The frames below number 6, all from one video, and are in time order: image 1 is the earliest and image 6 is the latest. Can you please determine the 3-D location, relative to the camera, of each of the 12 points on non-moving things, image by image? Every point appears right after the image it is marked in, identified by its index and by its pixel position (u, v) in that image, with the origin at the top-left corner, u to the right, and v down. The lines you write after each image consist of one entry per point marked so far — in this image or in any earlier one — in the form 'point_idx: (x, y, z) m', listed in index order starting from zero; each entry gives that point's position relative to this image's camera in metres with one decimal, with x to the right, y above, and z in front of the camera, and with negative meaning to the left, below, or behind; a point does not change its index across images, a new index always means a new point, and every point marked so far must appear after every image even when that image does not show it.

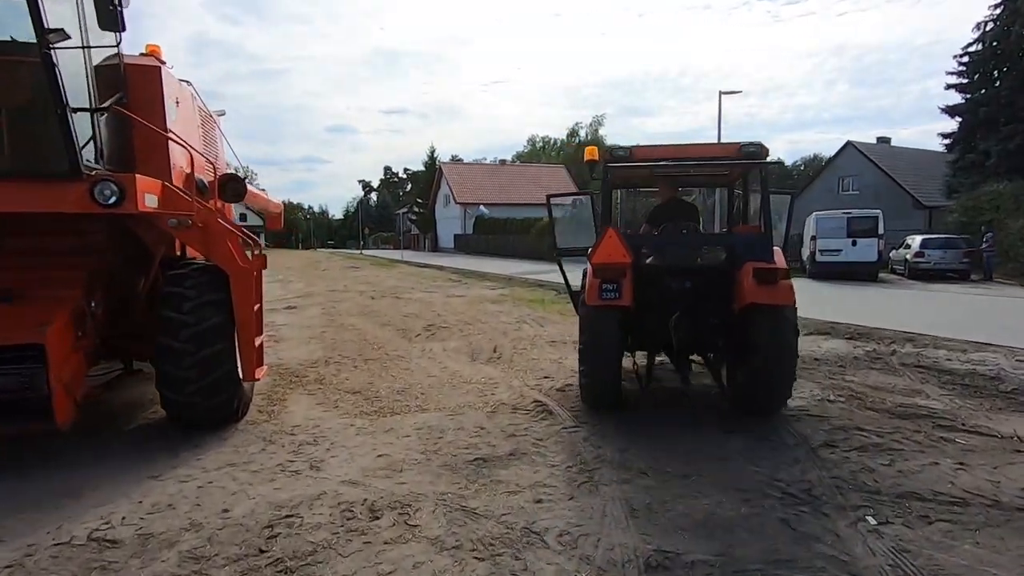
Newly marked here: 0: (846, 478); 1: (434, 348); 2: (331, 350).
0: (+2.1, -1.2, +3.7) m
1: (-1.1, -0.9, +8.8) m
2: (-2.7, -0.9, +8.8) m
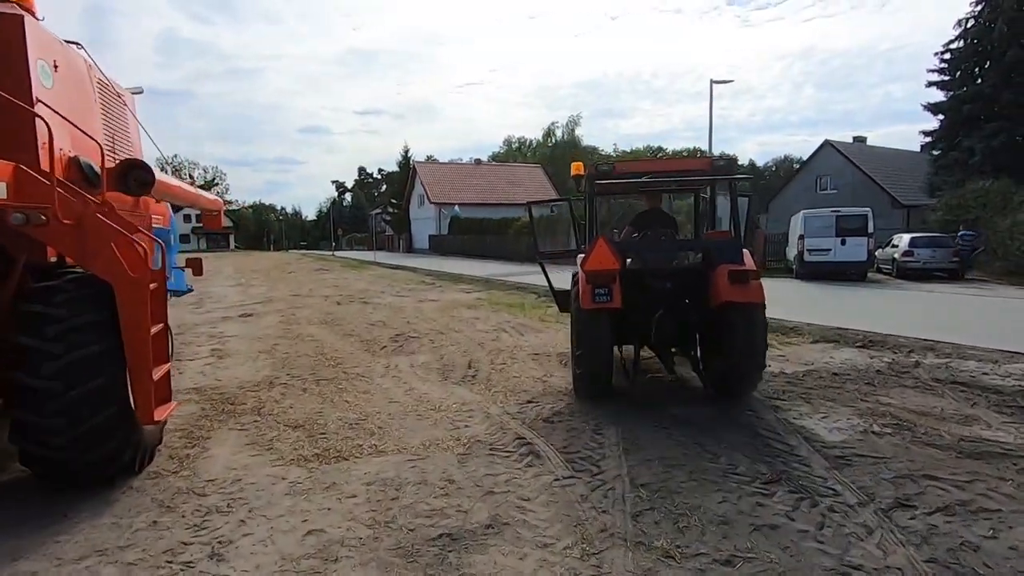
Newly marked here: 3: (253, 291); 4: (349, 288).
0: (+2.0, -1.3, +2.7) m
1: (-1.4, -1.0, +7.7) m
2: (-3.0, -1.0, +7.6) m
3: (-8.1, -0.1, +18.4) m
4: (-5.3, 0.0, +19.1) m
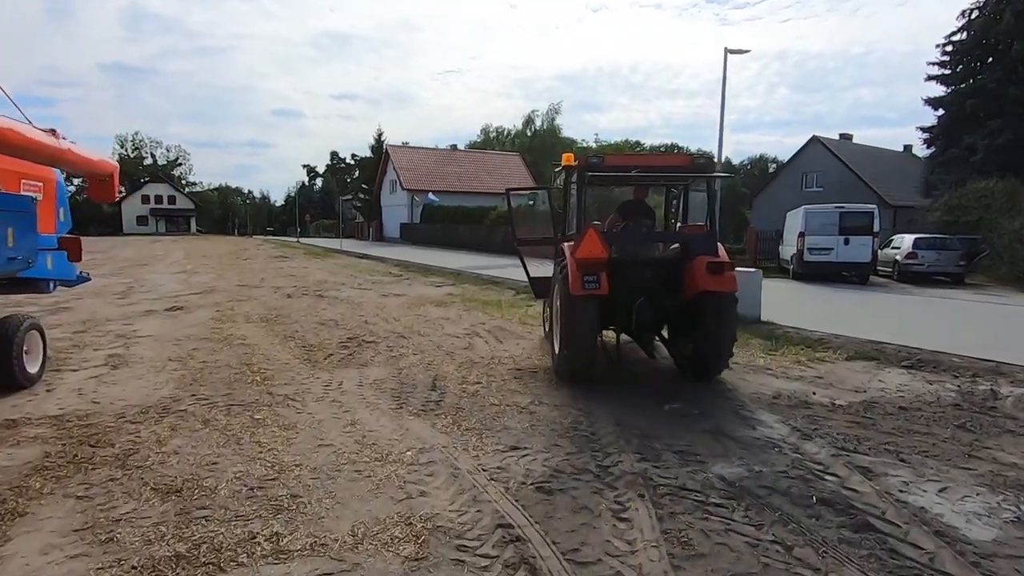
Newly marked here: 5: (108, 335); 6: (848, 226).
0: (+2.0, -1.4, +1.2) m
1: (-1.7, -1.0, +6.0) m
2: (-3.2, -1.0, +5.9) m
3: (-8.8, +0.2, +16.4) m
4: (-6.0, +0.3, +17.3) m
5: (-5.7, -0.7, +8.4) m
6: (+9.0, +1.6, +15.8) m
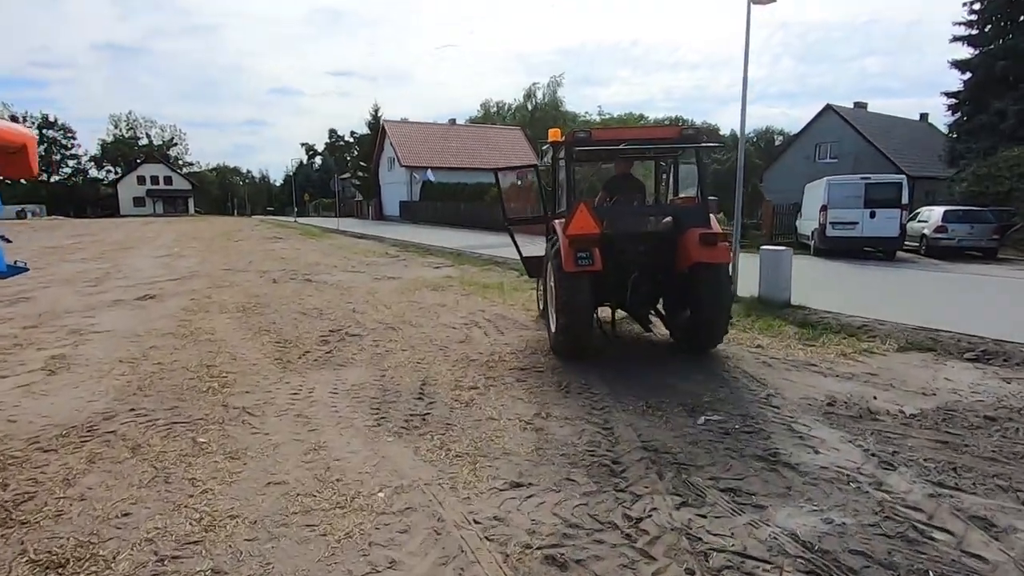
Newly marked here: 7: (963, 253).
0: (+2.0, -1.4, +0.3) m
1: (-1.7, -0.9, +5.1) m
2: (-3.2, -0.9, +5.0) m
3: (-8.7, +0.6, +15.5) m
4: (-6.0, +0.8, +16.3) m
5: (-5.7, -0.5, +7.5) m
6: (+9.0, +2.2, +14.8) m
7: (+12.4, +1.0, +16.3) m
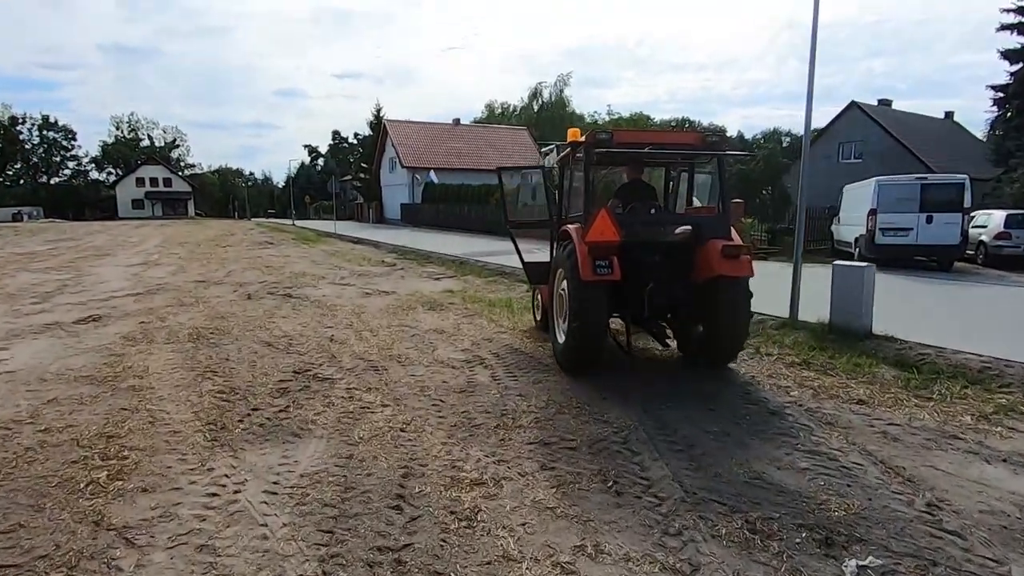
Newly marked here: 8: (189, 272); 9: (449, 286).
0: (+2.1, -1.7, -1.4) m
1: (-1.5, -1.1, +3.5) m
2: (-3.1, -1.2, +3.3) m
3: (-8.5, +0.3, +13.9) m
4: (-5.8, +0.4, +14.7) m
5: (-5.6, -0.8, +5.9) m
6: (+9.2, +1.9, +13.1) m
7: (+12.6, +0.6, +14.5) m
8: (-8.0, +0.4, +14.6) m
9: (-1.3, 0.0, +11.8) m
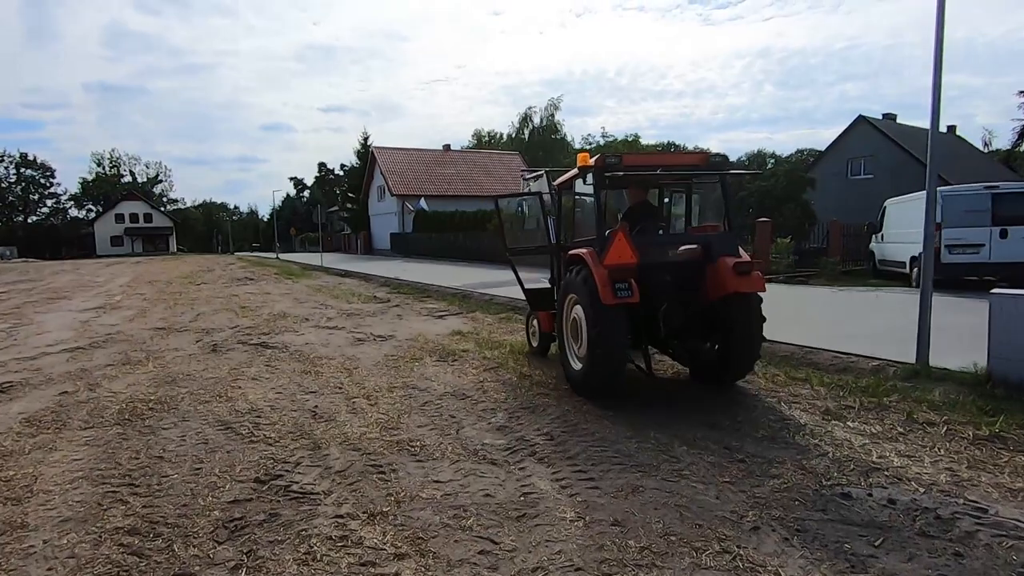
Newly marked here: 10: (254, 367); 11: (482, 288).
0: (+2.7, -1.7, -3.3) m
1: (-1.0, -1.5, +1.5) m
2: (-2.5, -1.5, +1.3) m
3: (-8.2, -0.7, +11.9) m
4: (-5.5, -0.5, +12.8) m
5: (-5.1, -1.3, +3.8) m
6: (+9.5, +1.5, +11.4) m
7: (+12.9, +0.2, +12.9) m
8: (-7.7, -0.6, +12.6) m
9: (-0.9, -0.6, +9.9) m
10: (-3.2, -1.0, +7.4) m
11: (-0.7, 0.0, +15.2) m
